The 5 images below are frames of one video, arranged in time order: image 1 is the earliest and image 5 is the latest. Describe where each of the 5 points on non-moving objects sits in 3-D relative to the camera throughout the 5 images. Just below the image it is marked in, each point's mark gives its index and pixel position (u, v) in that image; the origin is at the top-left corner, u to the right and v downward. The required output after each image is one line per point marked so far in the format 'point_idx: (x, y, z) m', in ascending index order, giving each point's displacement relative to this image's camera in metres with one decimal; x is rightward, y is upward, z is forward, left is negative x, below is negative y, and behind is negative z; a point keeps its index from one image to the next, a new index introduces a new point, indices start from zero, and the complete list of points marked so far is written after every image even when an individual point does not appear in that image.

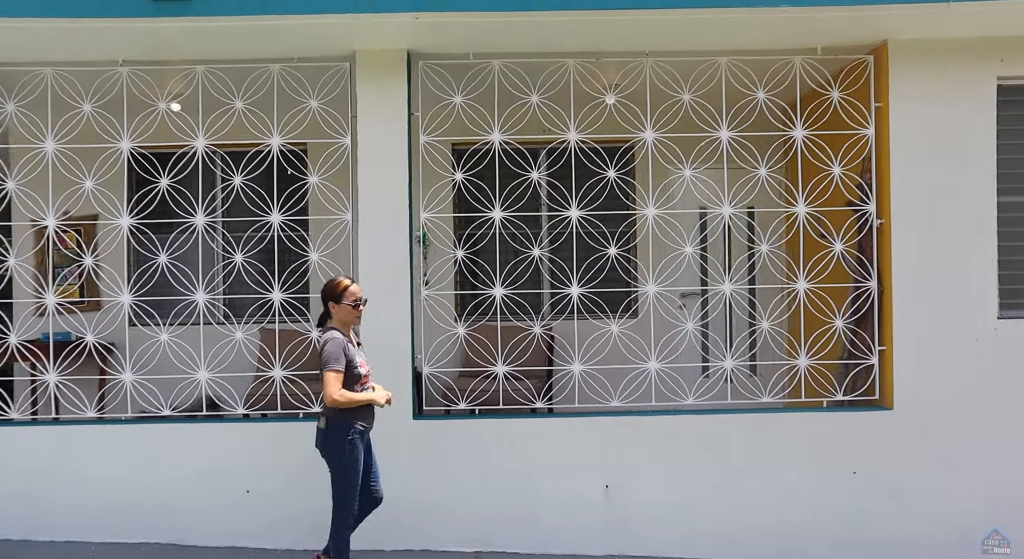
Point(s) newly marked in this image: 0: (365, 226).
0: (-0.8, +0.3, +3.7) m
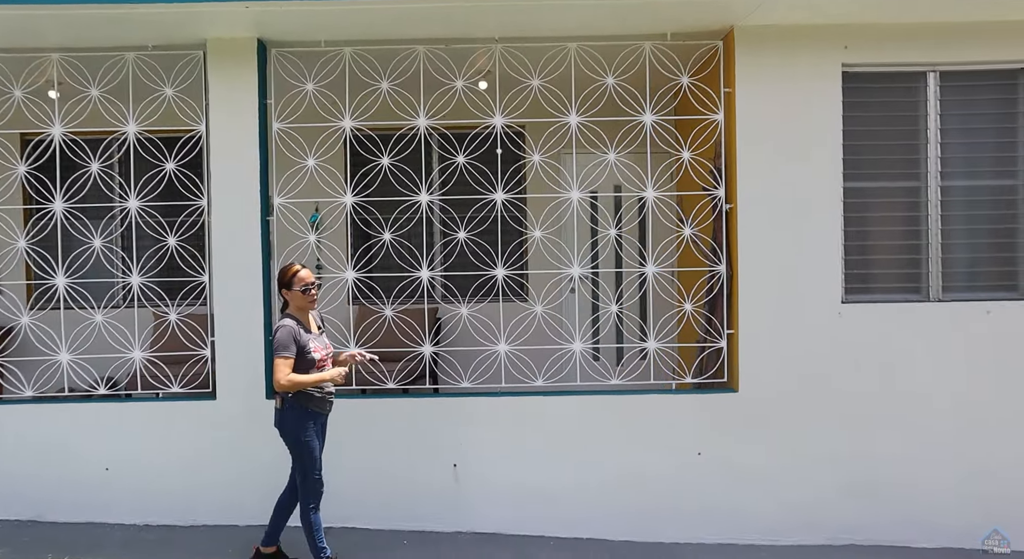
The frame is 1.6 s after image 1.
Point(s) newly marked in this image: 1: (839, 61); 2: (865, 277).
0: (-1.6, +0.4, +3.7) m
1: (+1.8, +1.2, +3.7) m
2: (+2.0, 0.0, +3.9) m
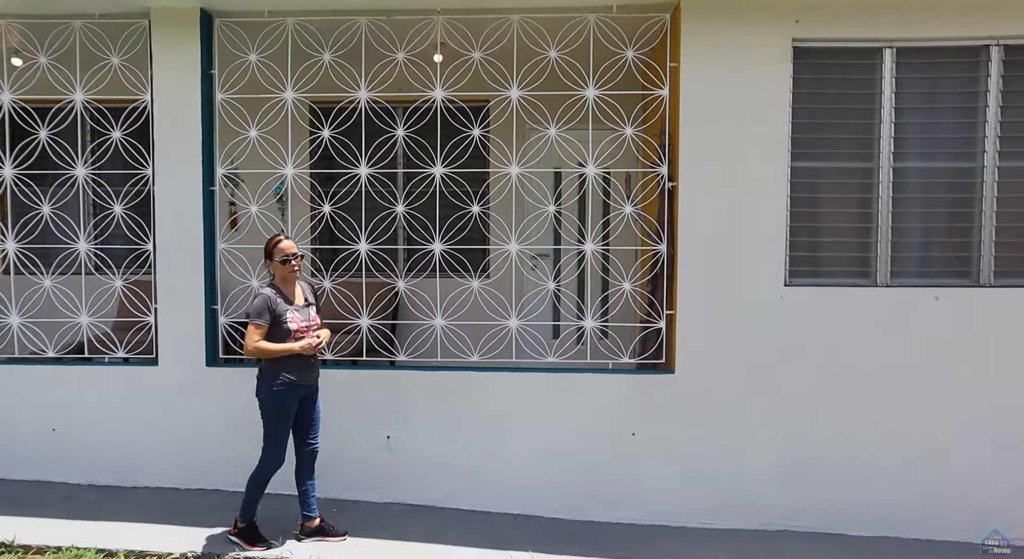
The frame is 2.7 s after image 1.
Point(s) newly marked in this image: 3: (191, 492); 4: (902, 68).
0: (-1.9, +0.5, +3.8) m
1: (+1.5, +1.3, +3.6) m
2: (+1.7, +0.1, +3.8) m
3: (-1.8, -1.2, +3.8) m
4: (+2.1, +1.1, +3.7) m
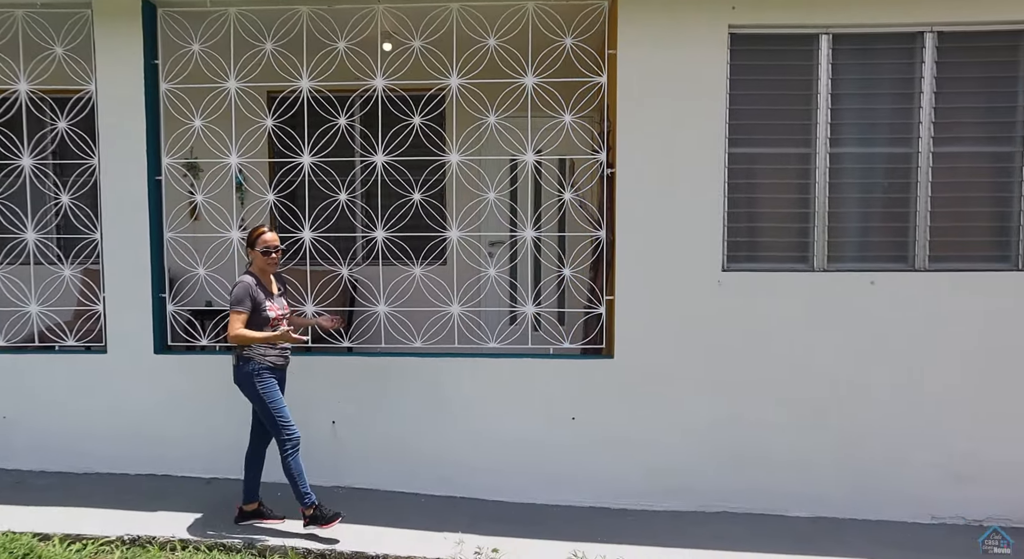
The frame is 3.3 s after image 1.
0: (-2.3, +0.6, +3.8) m
1: (+1.1, +1.4, +3.6) m
2: (+1.3, +0.2, +3.8) m
3: (-2.1, -1.1, +3.9) m
4: (+1.8, +1.2, +3.7) m
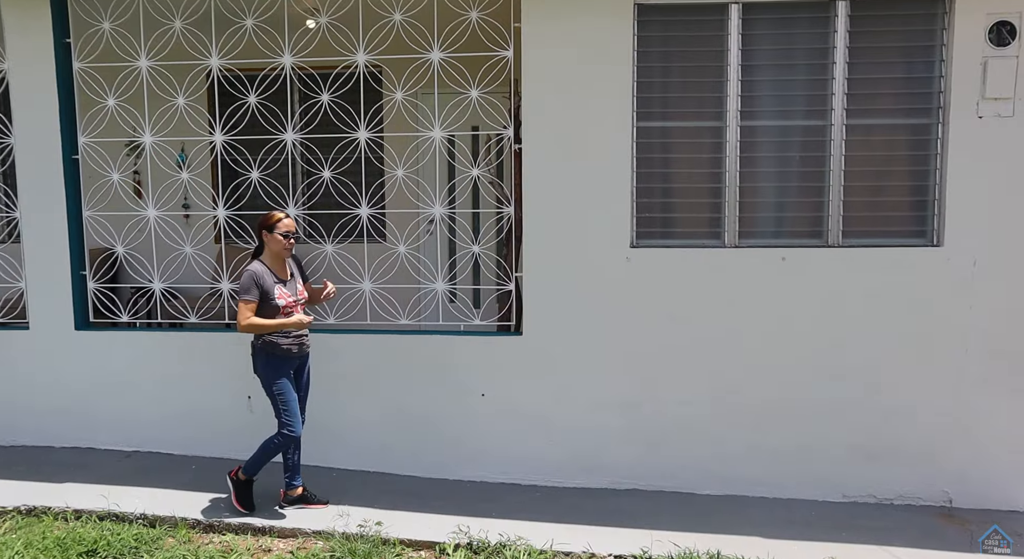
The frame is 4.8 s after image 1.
0: (-2.8, +0.7, +3.9) m
1: (+0.6, +1.5, +3.6) m
2: (+0.8, +0.3, +3.8) m
3: (-2.6, -1.0, +4.0) m
4: (+1.3, +1.3, +3.6) m
